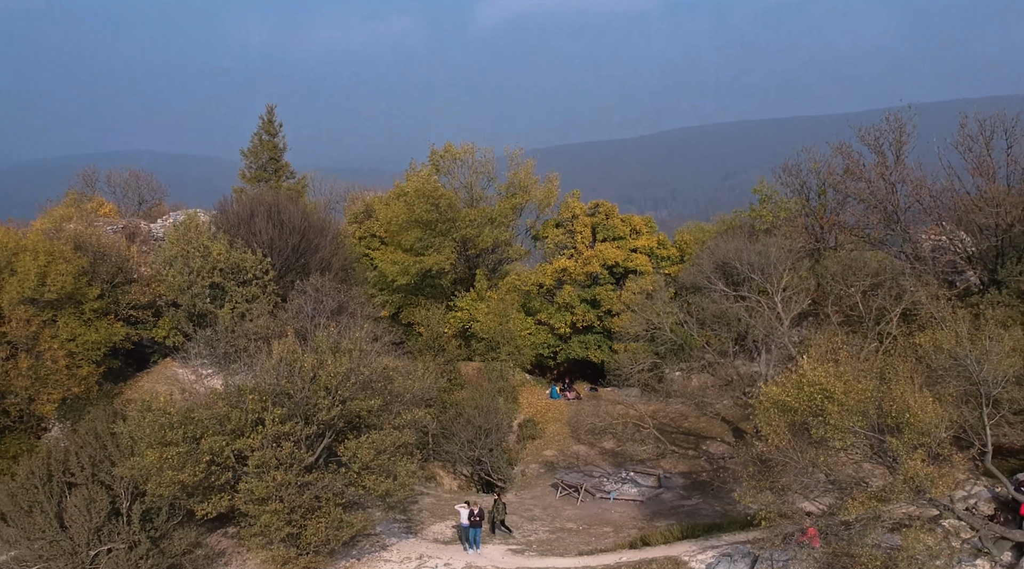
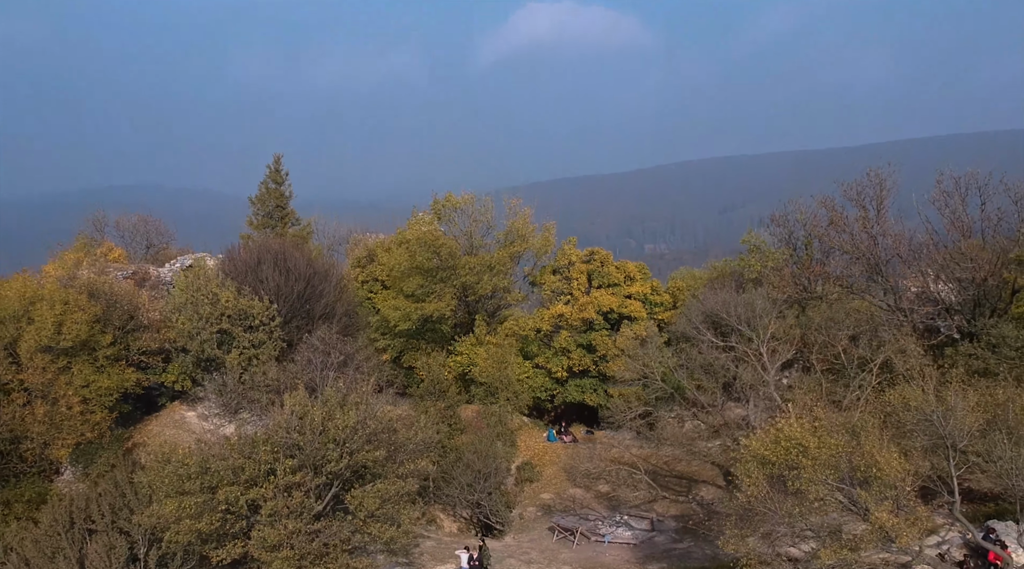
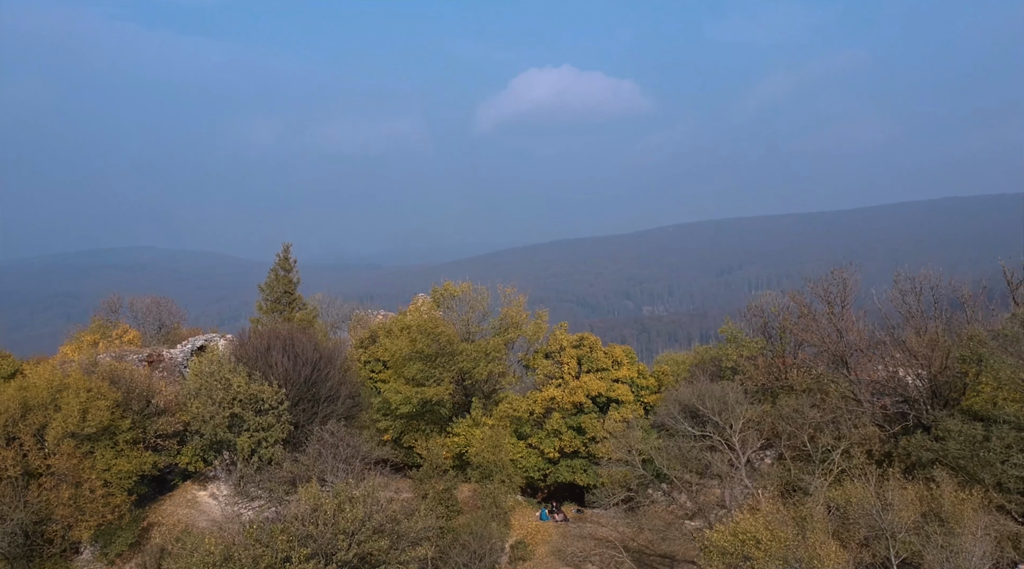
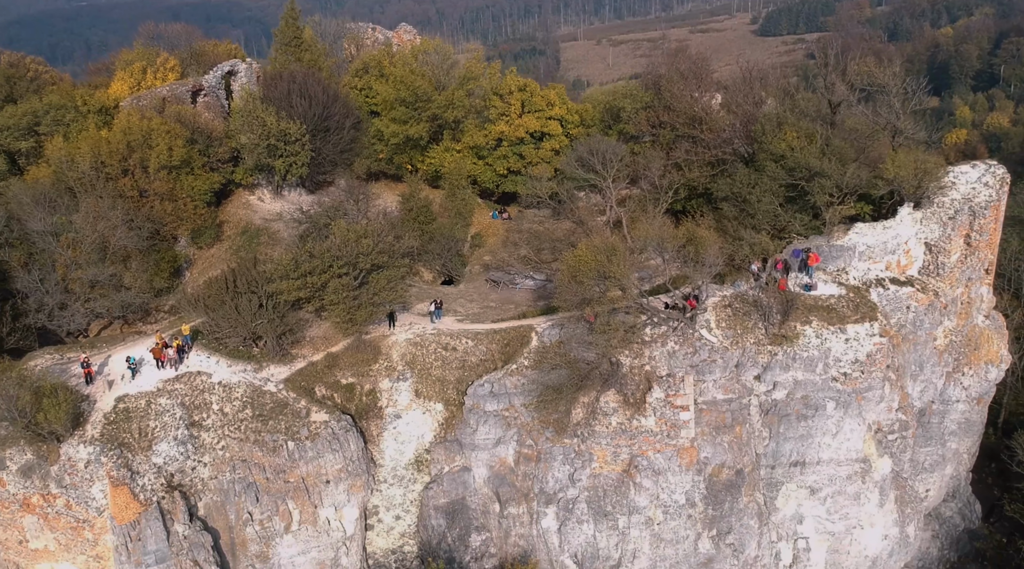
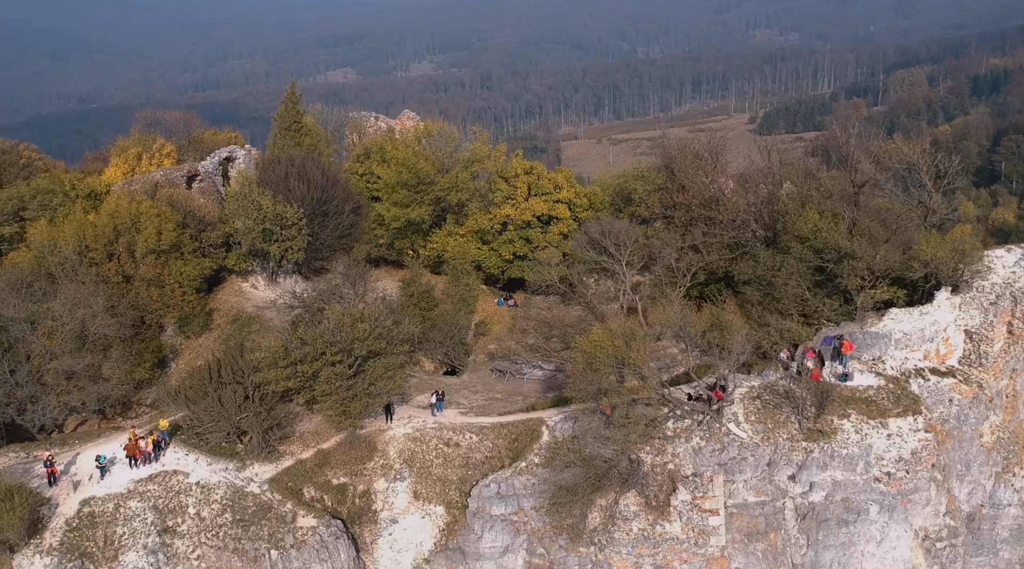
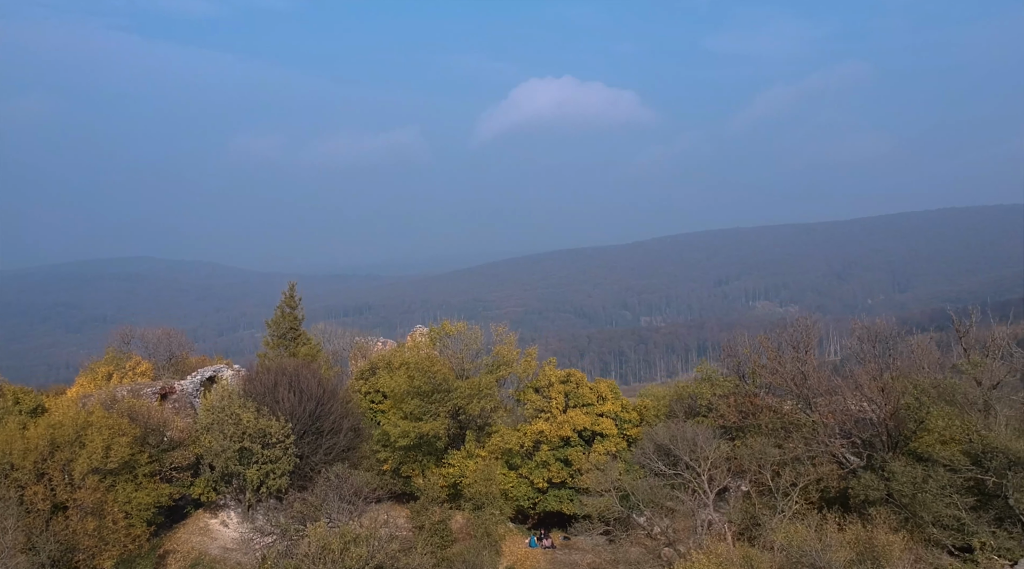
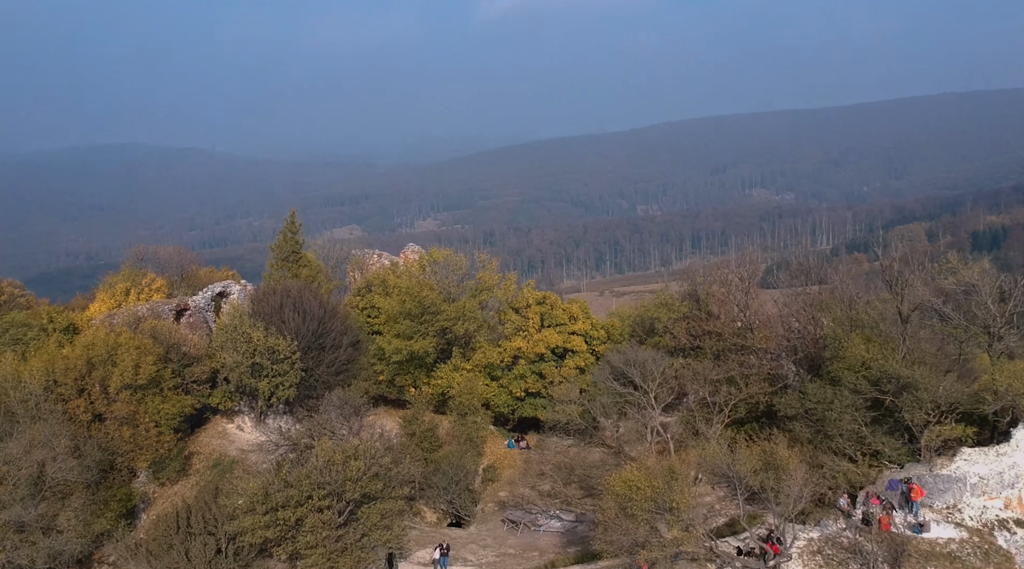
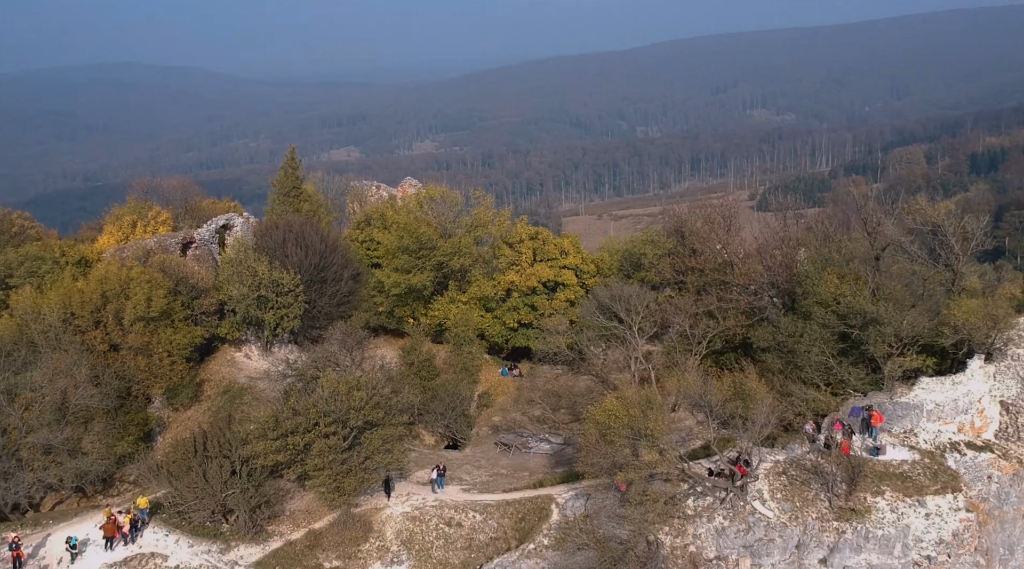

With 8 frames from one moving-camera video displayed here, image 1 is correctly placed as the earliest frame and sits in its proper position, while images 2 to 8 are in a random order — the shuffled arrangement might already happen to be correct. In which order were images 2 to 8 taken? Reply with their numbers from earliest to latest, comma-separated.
2, 3, 6, 7, 8, 5, 4
